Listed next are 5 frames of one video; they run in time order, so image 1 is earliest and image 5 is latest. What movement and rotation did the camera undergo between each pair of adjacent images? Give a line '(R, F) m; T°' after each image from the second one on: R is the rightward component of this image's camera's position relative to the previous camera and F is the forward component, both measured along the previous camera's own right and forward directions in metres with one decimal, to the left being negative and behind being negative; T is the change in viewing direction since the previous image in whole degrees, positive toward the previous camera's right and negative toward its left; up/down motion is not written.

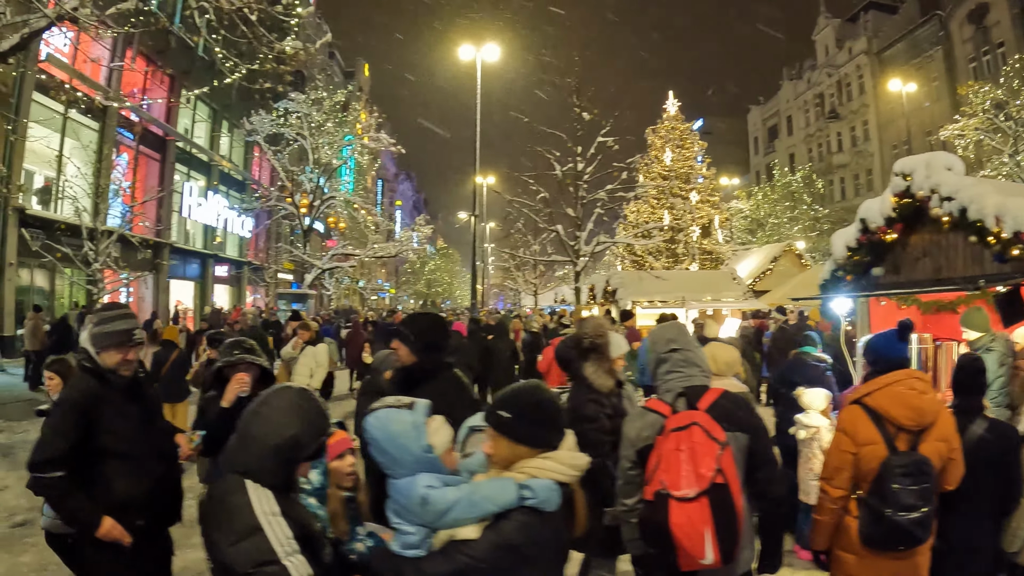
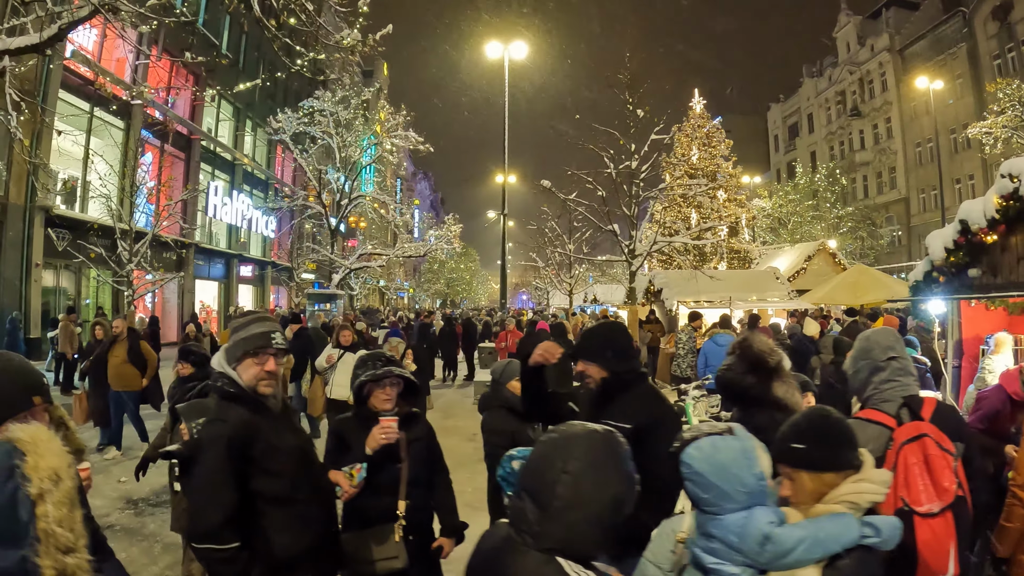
(-0.9, +0.2) m; 0°
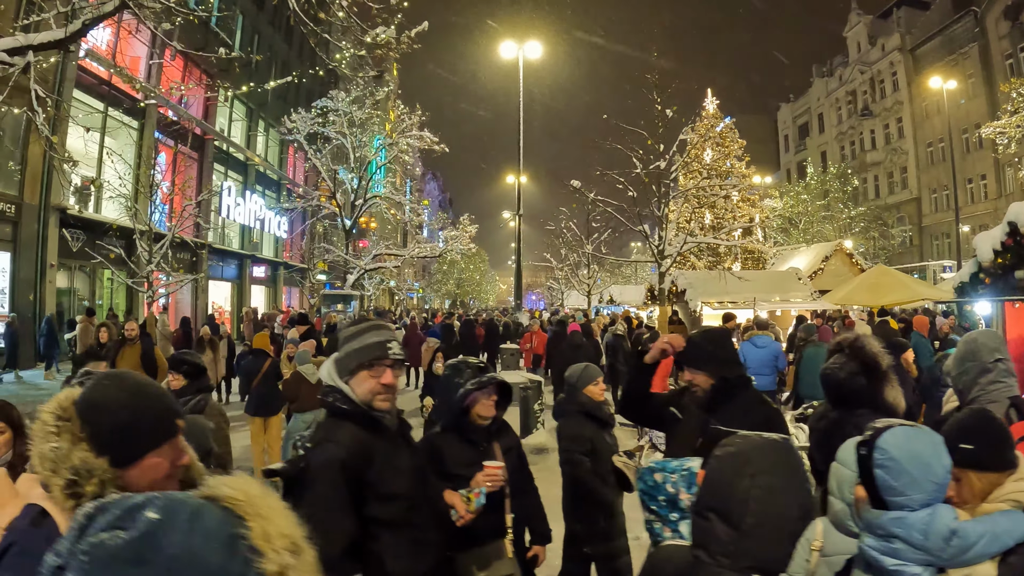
(-0.5, 0.0) m; 0°
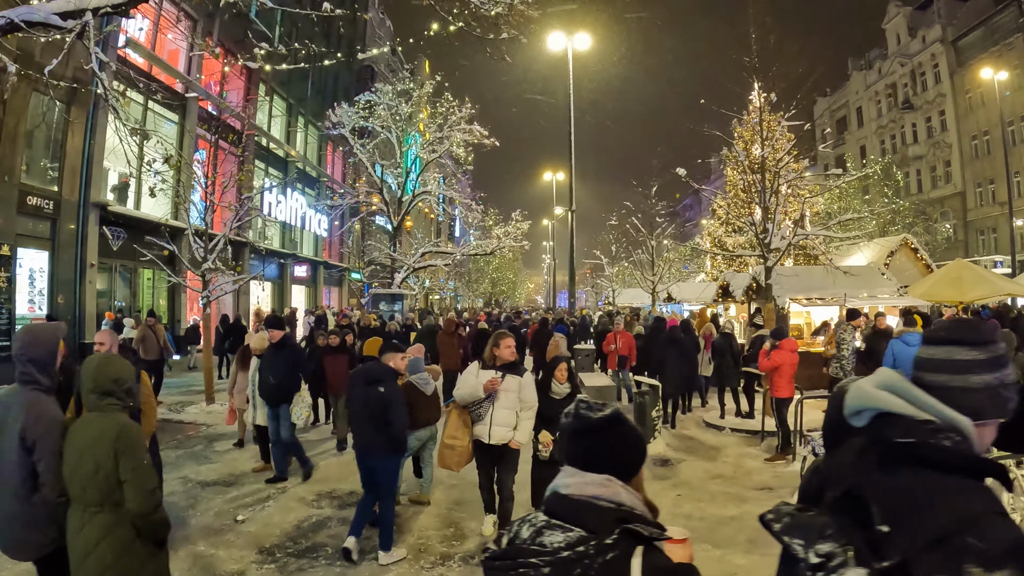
(-1.4, +0.4) m; -1°
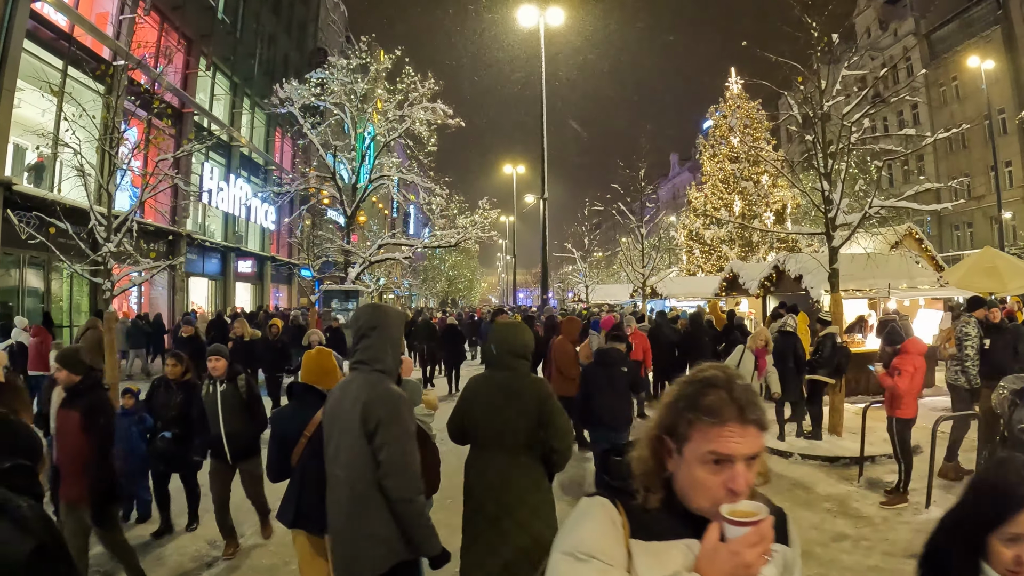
(-0.6, +2.1) m; +4°
